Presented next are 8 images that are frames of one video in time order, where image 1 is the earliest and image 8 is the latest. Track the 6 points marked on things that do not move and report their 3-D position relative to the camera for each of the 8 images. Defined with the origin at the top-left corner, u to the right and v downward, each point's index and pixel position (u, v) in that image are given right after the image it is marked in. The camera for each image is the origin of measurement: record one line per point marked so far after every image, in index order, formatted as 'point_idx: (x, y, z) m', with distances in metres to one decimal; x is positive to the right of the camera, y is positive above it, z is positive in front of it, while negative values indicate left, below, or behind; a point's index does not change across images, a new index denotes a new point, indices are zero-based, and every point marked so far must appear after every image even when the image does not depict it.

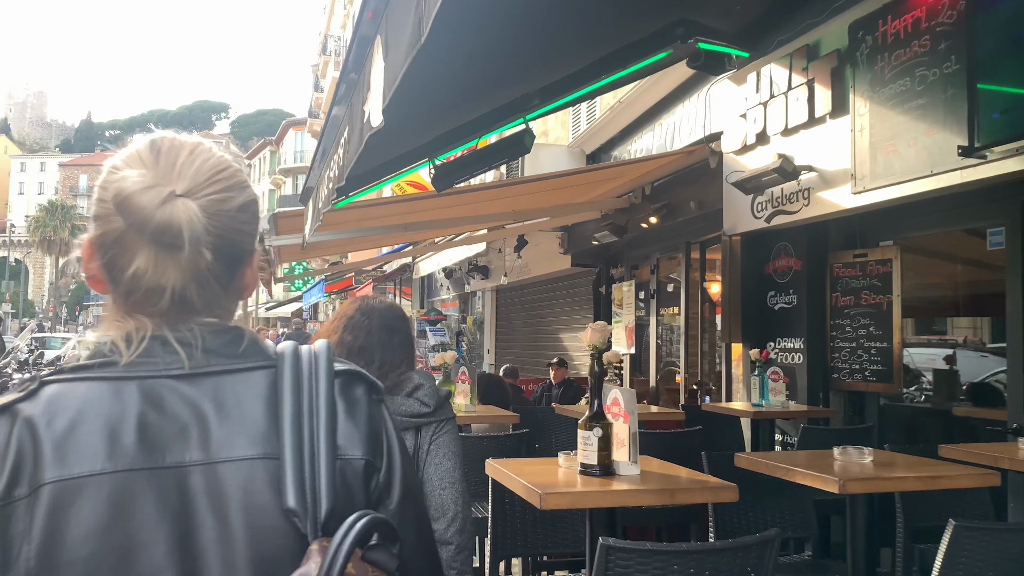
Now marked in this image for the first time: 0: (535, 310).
0: (+0.3, -0.3, +10.0) m
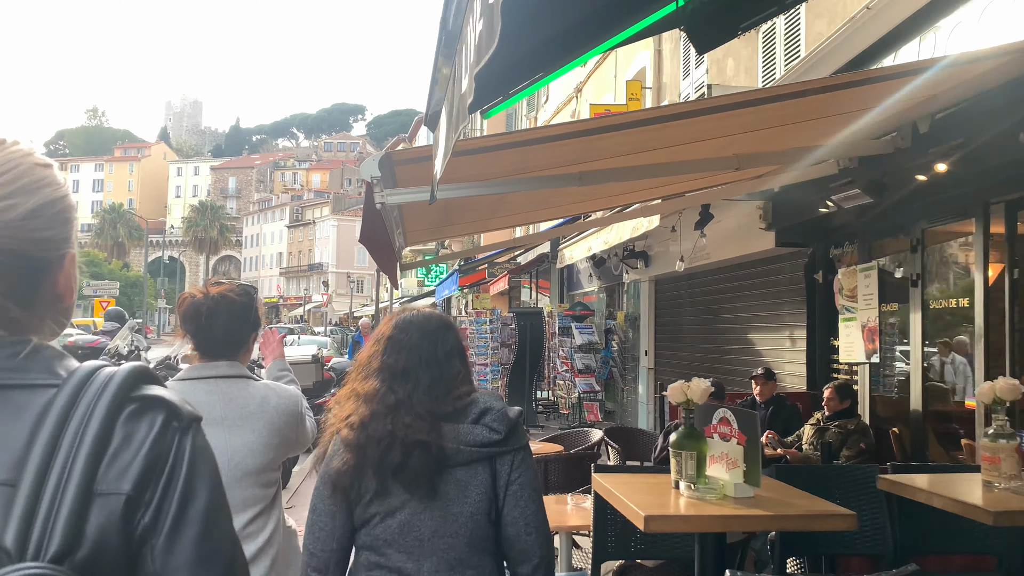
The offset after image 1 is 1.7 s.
0: (+2.0, -0.2, +8.2) m
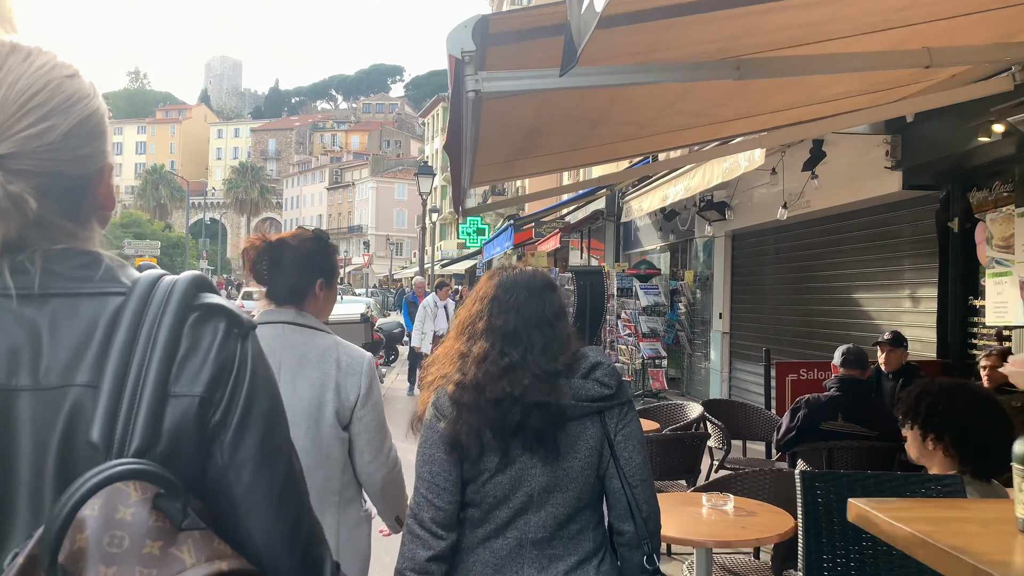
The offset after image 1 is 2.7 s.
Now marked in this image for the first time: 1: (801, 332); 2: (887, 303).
0: (+2.6, +0.2, +7.3) m
1: (+2.6, -0.4, +7.3) m
2: (+2.8, -0.1, +6.2) m
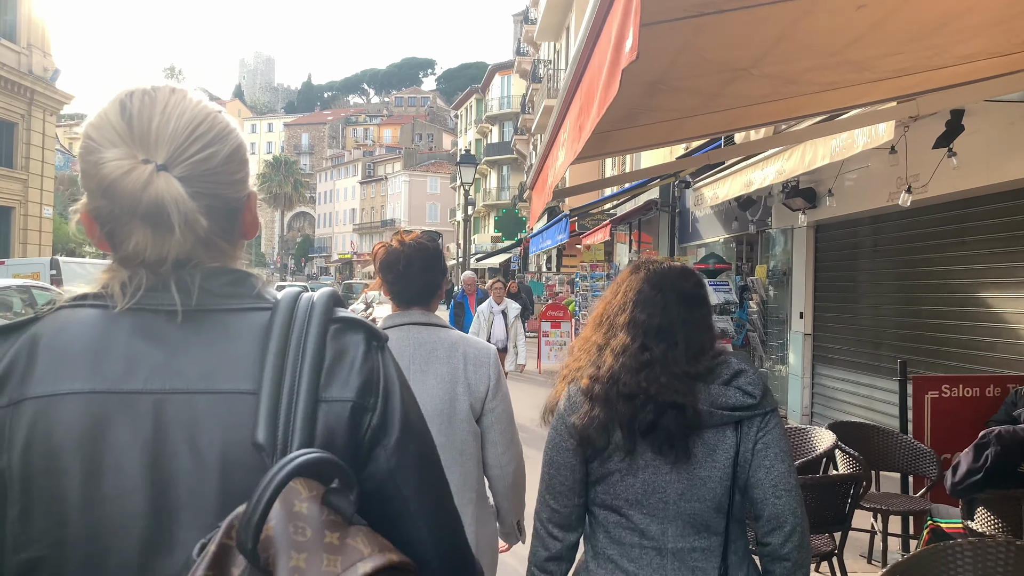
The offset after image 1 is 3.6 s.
0: (+3.1, +0.3, +6.4) m
1: (+3.1, -0.4, +6.4) m
2: (+3.3, -0.1, +5.3) m
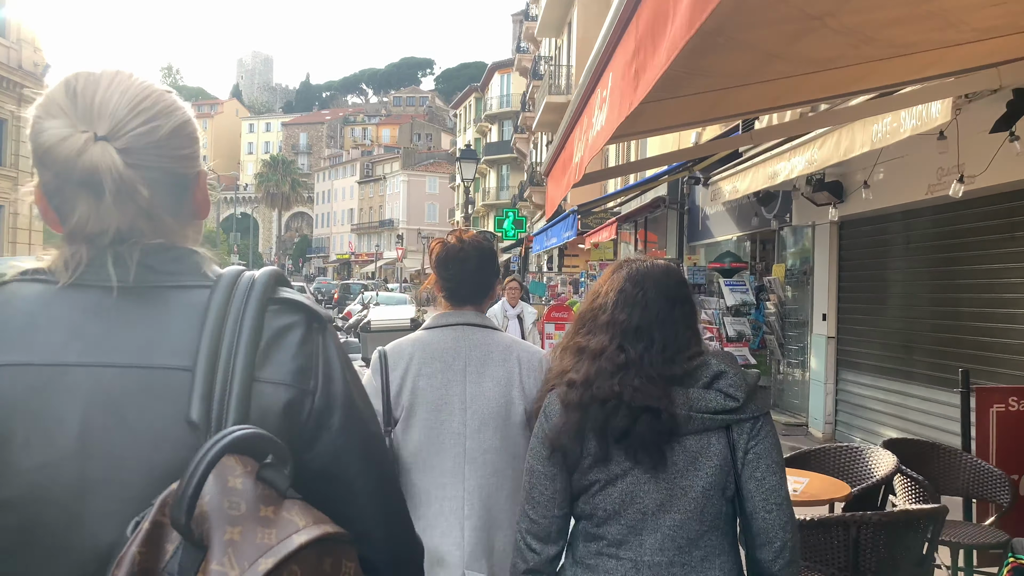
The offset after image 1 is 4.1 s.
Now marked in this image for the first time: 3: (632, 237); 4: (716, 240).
0: (+3.2, +0.3, +6.0) m
1: (+3.1, -0.4, +6.0) m
2: (+3.3, -0.1, +4.9) m
3: (+2.2, +1.0, +15.1) m
4: (+2.7, +0.6, +10.7) m
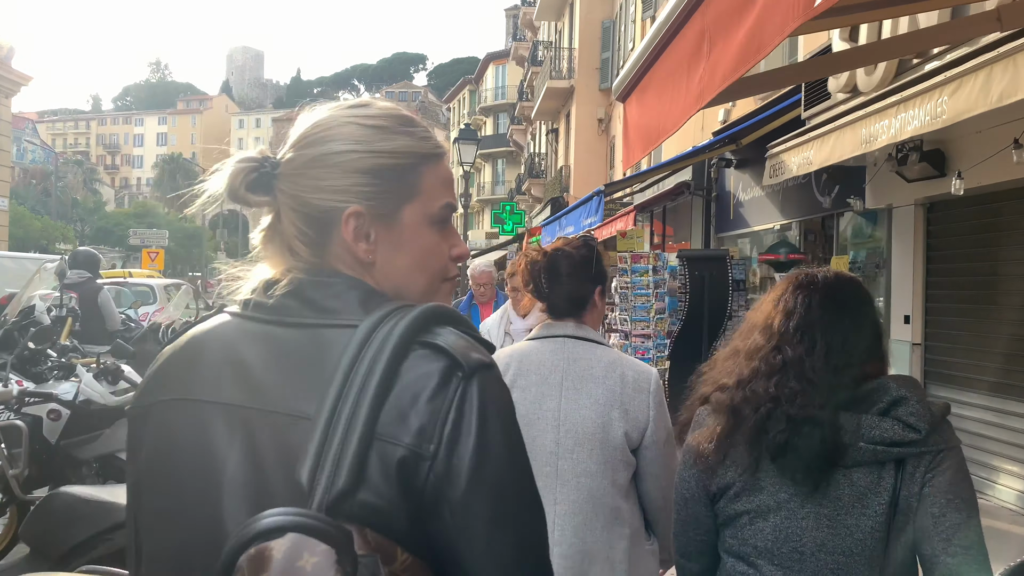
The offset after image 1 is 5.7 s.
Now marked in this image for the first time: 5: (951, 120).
0: (+3.3, +0.3, +4.6) m
1: (+3.3, -0.3, +4.6) m
2: (+3.5, -0.1, +3.5) m
3: (+2.3, +1.0, +13.8) m
4: (+2.8, +0.7, +9.3) m
5: (+2.1, +0.8, +3.9) m
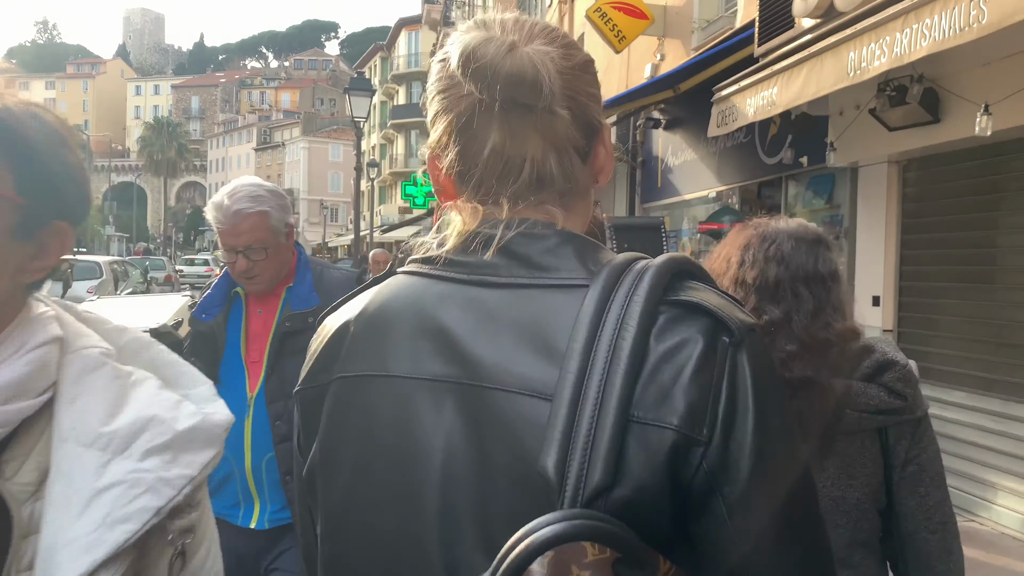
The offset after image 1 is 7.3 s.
0: (+2.7, +0.4, +3.6) m
1: (+2.7, -0.2, +3.7) m
2: (+3.0, 0.0, +2.6) m
3: (+0.8, +1.4, +12.6) m
4: (+1.7, +0.9, +8.2) m
5: (+1.6, +0.9, +2.8) m
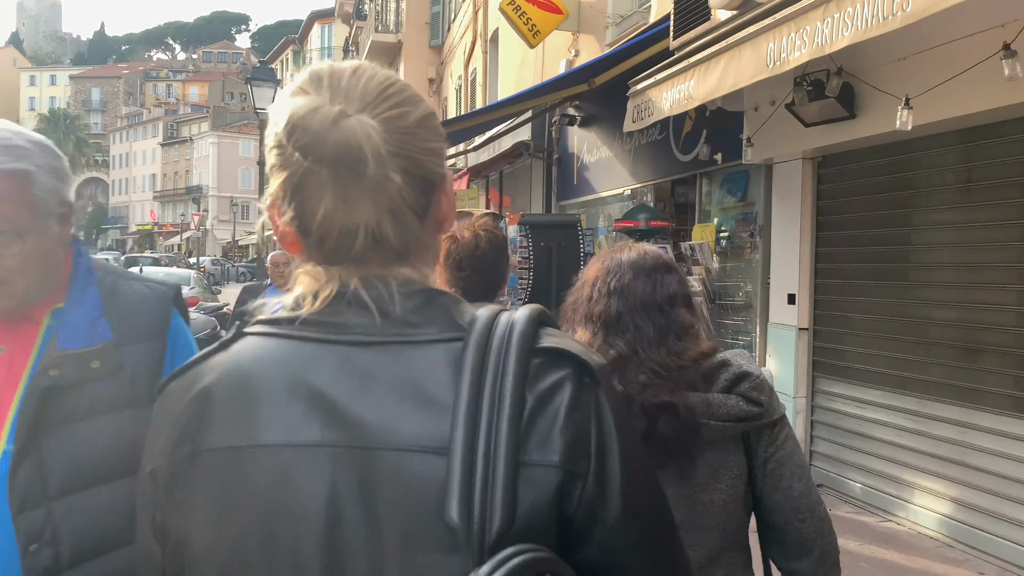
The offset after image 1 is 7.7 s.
0: (+2.3, +0.4, +3.6) m
1: (+2.3, -0.2, +3.6) m
2: (+2.7, 0.0, +2.6) m
3: (-0.5, +1.4, +12.4) m
4: (+0.9, +0.9, +8.1) m
5: (+1.3, +0.9, +2.7) m
